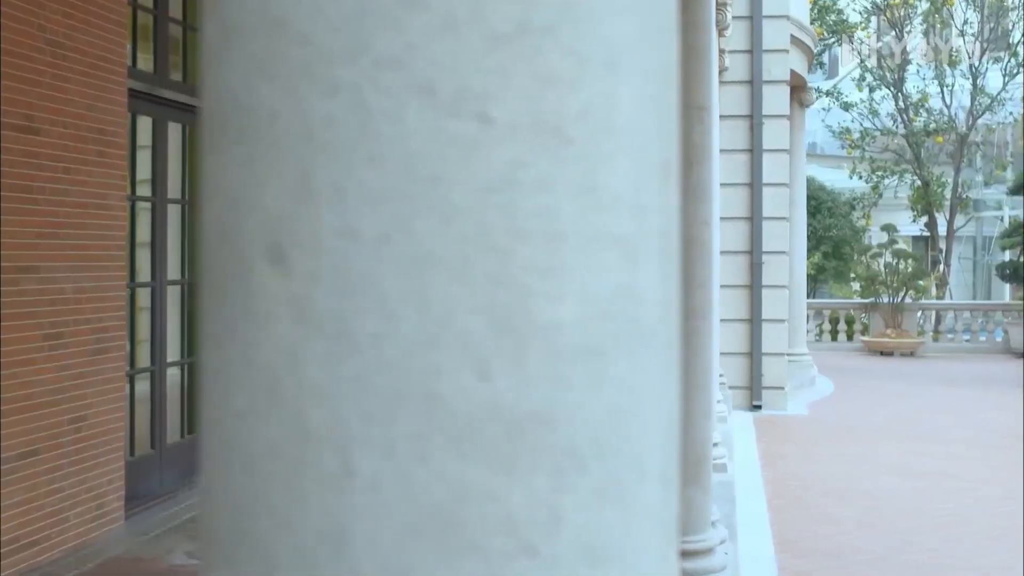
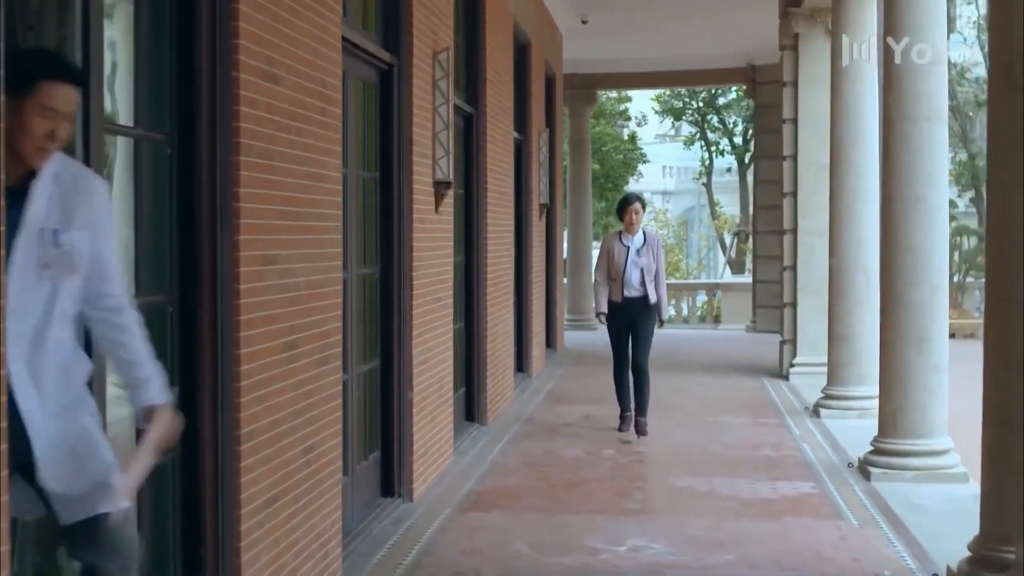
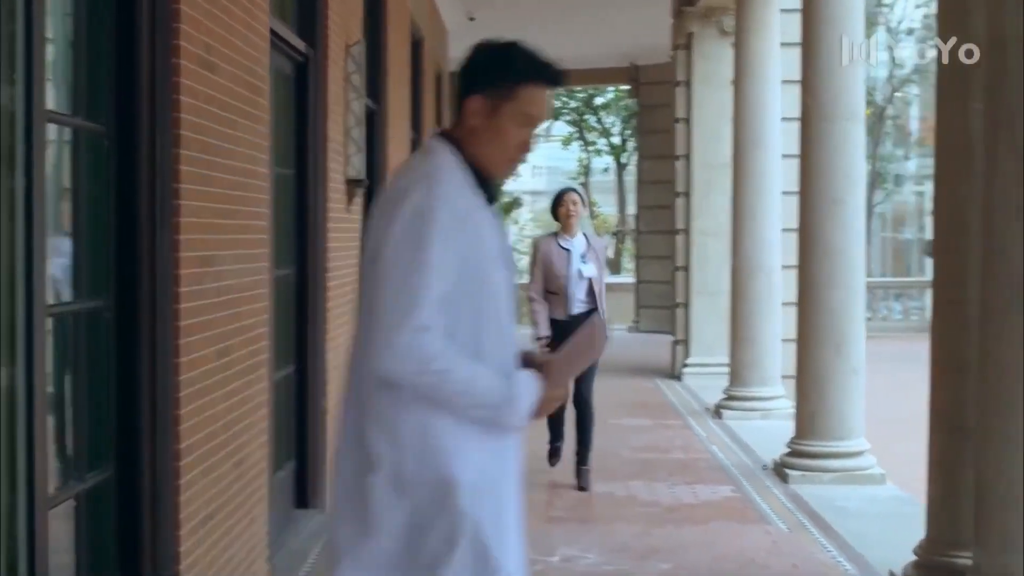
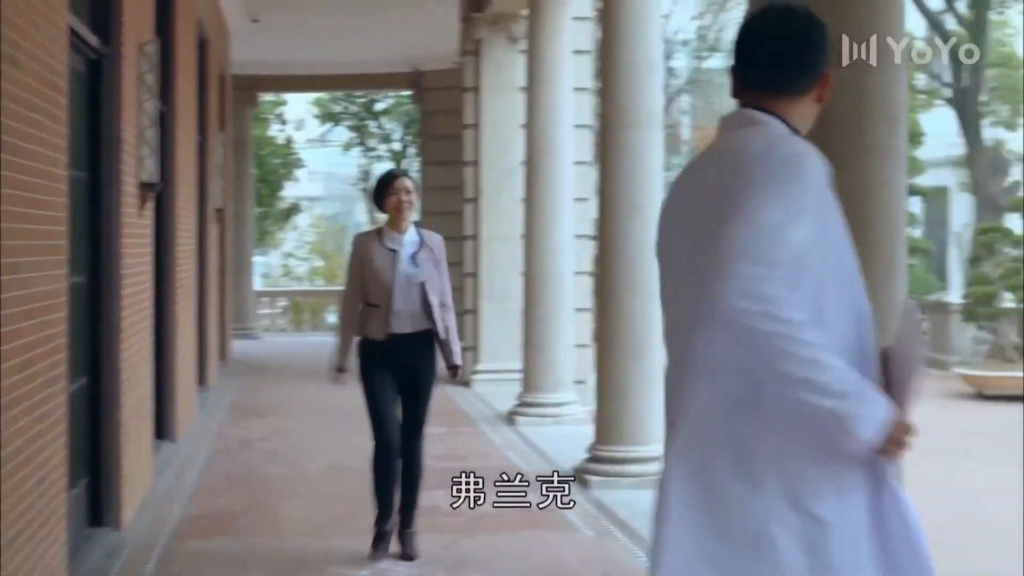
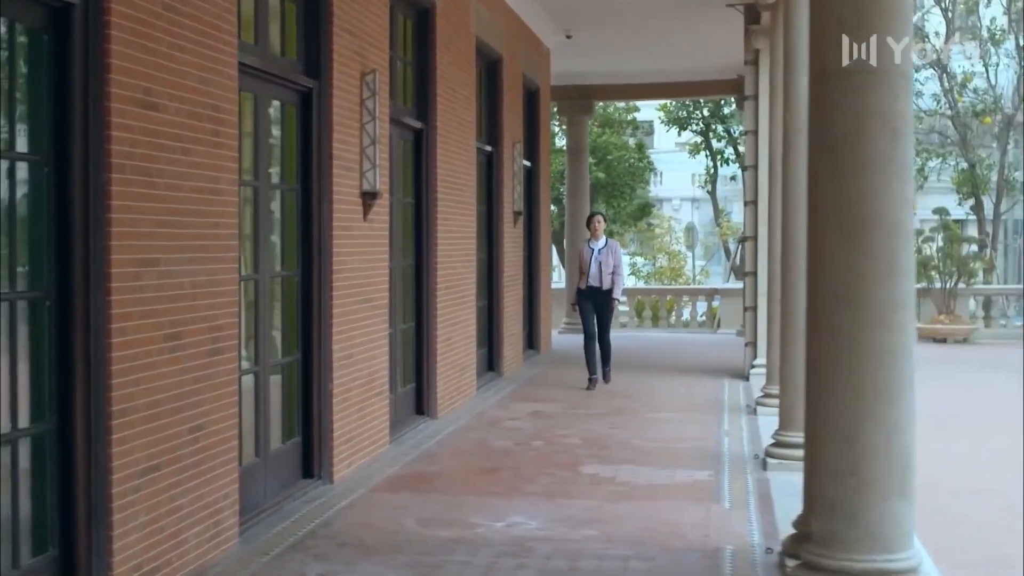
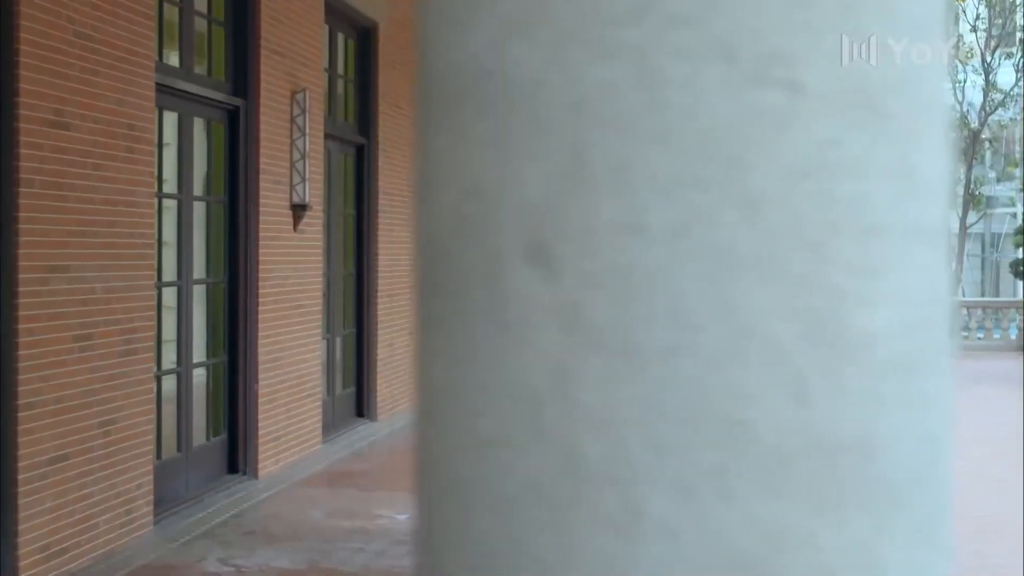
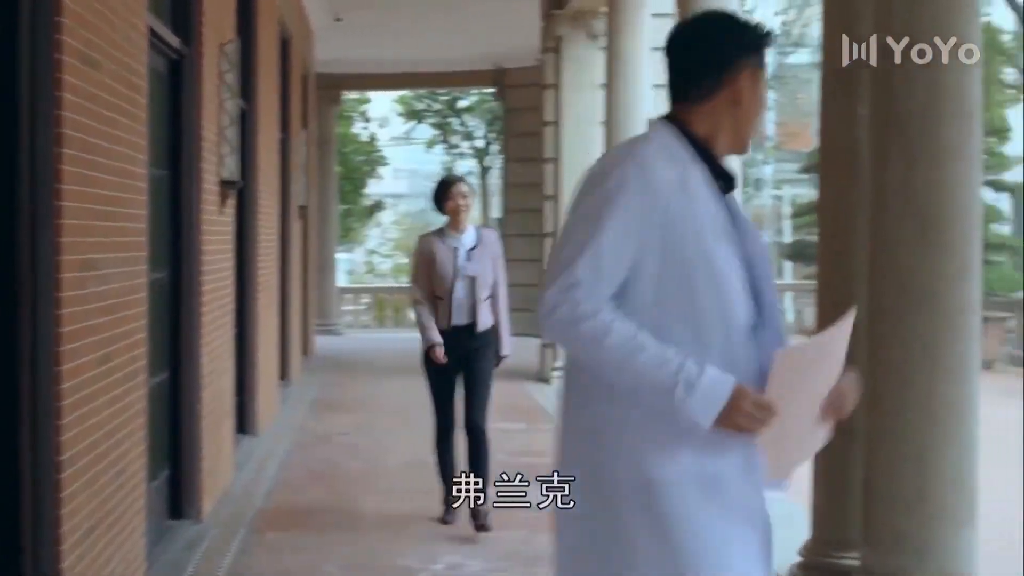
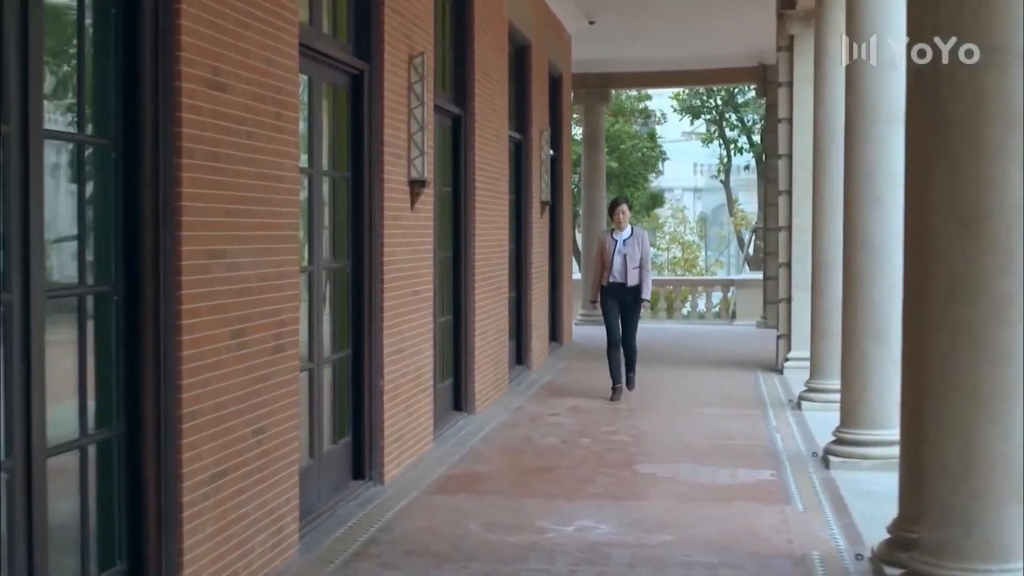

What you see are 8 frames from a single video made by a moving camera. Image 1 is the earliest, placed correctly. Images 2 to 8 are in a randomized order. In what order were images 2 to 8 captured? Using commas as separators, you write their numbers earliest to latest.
6, 5, 8, 2, 3, 7, 4
